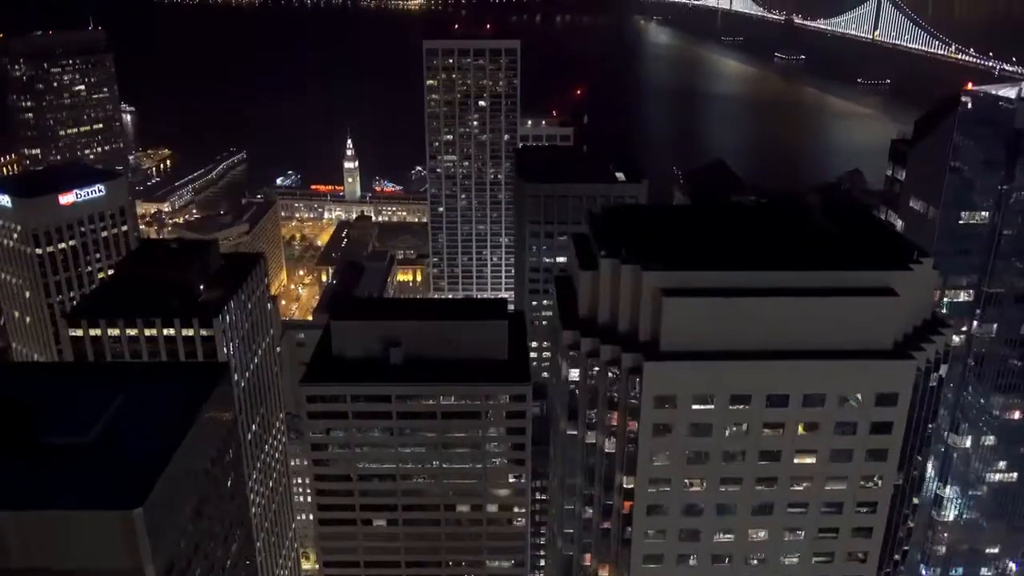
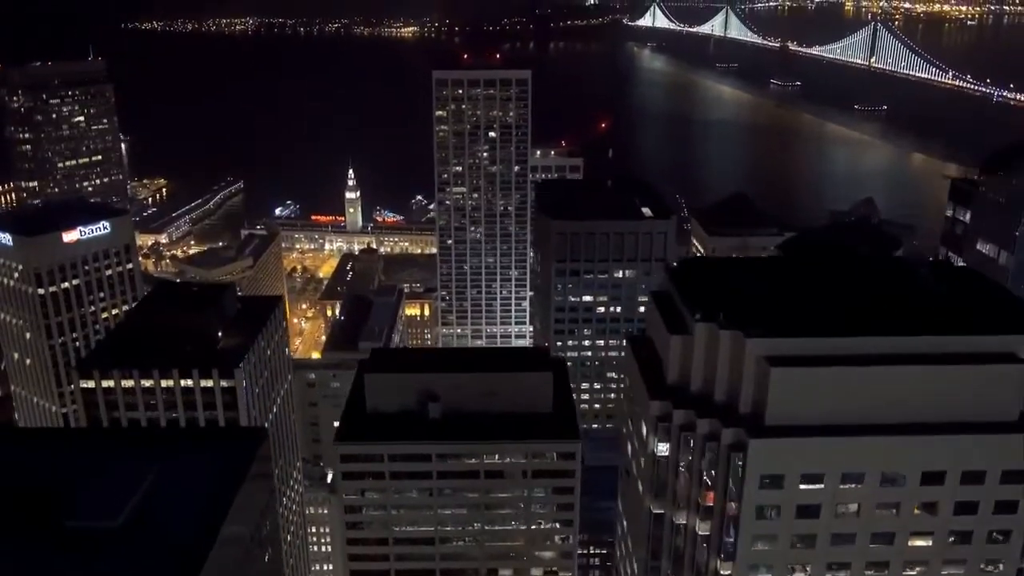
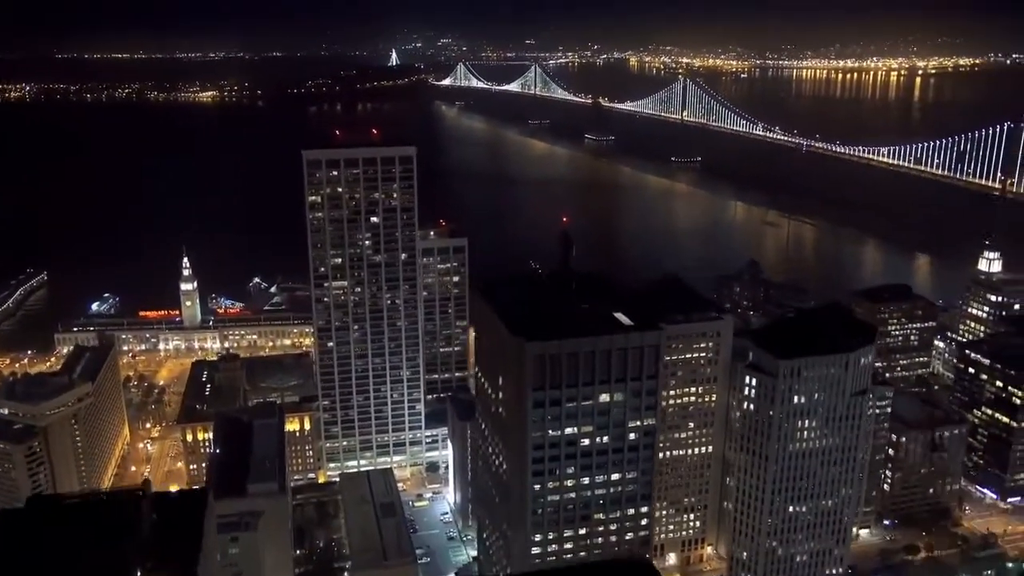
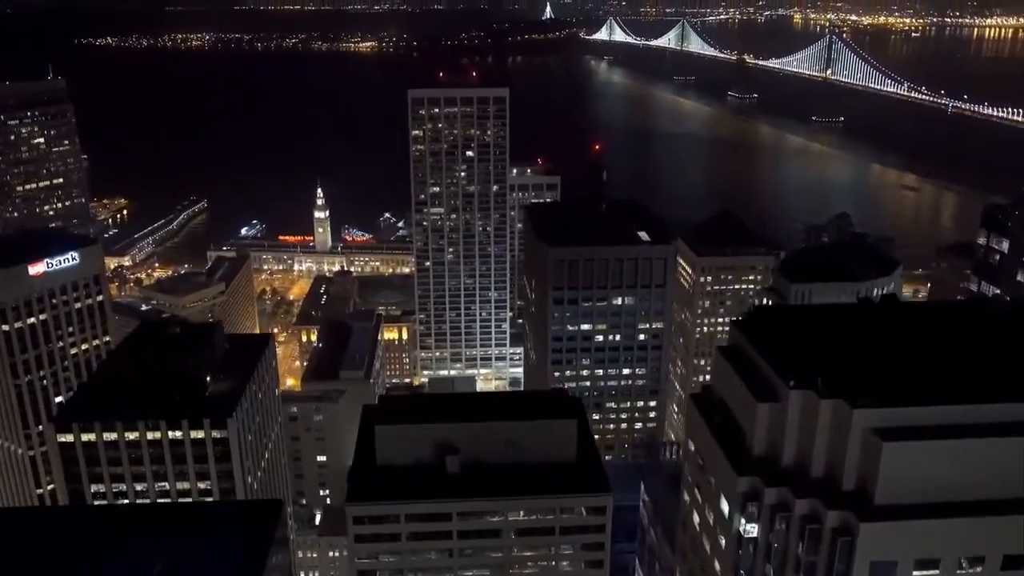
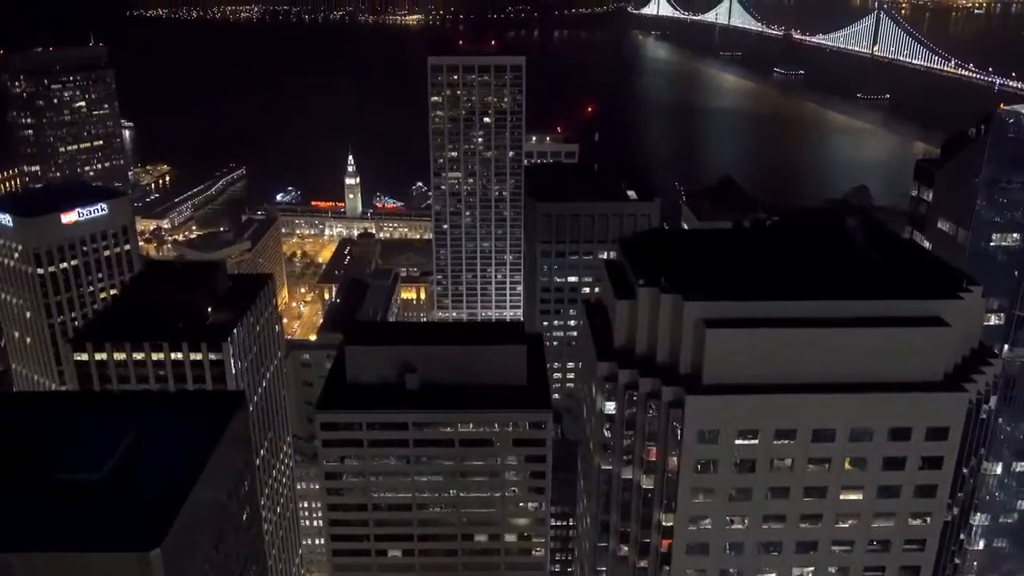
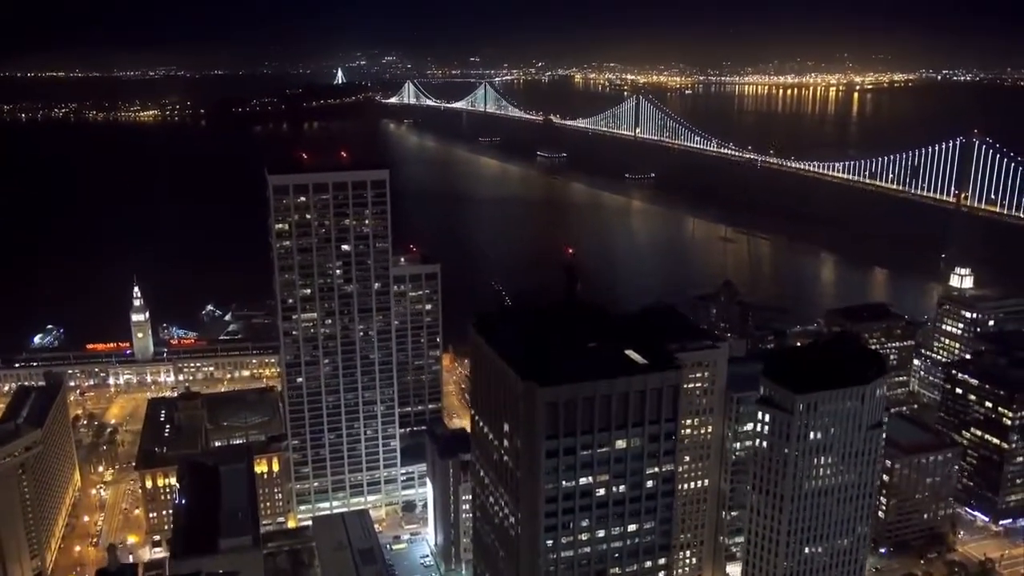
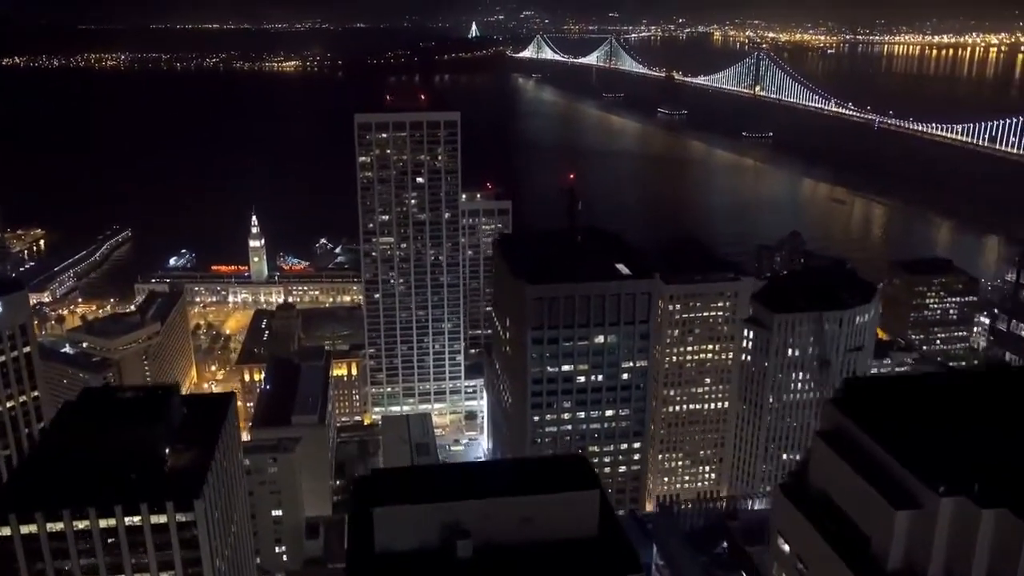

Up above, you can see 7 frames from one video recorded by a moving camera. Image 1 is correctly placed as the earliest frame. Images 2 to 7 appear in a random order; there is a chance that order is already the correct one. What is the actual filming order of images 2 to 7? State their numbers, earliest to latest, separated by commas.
5, 2, 4, 7, 3, 6
